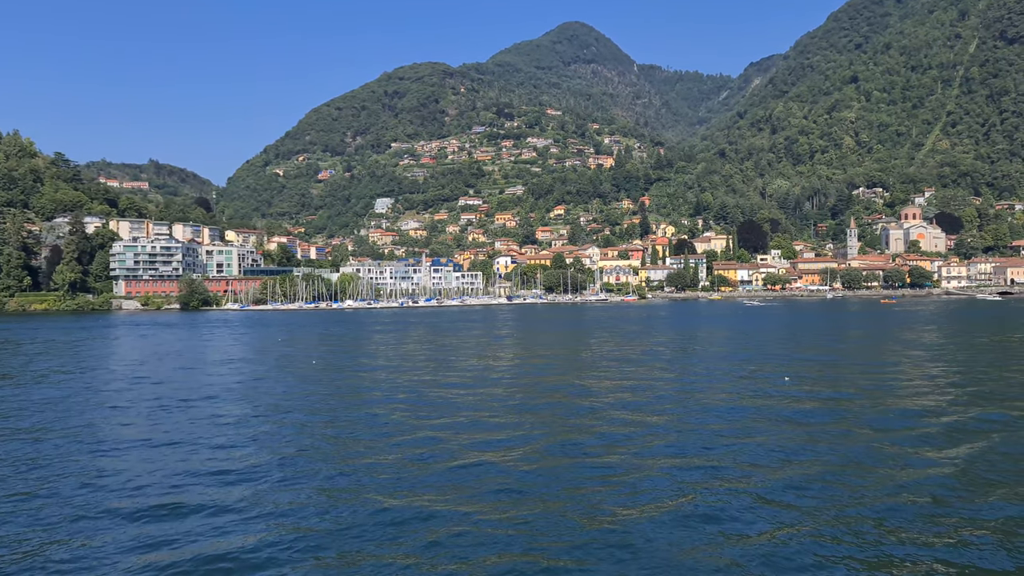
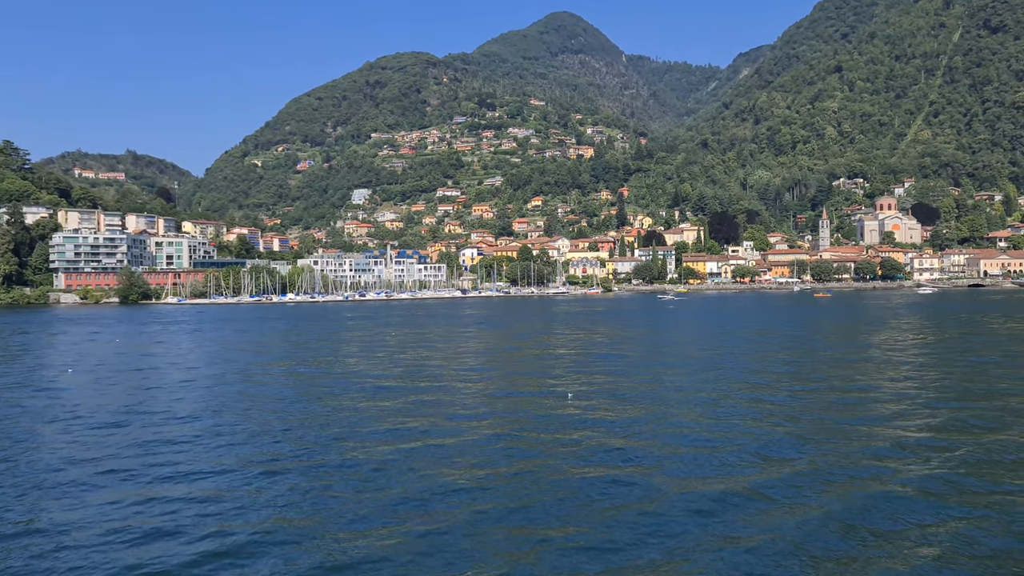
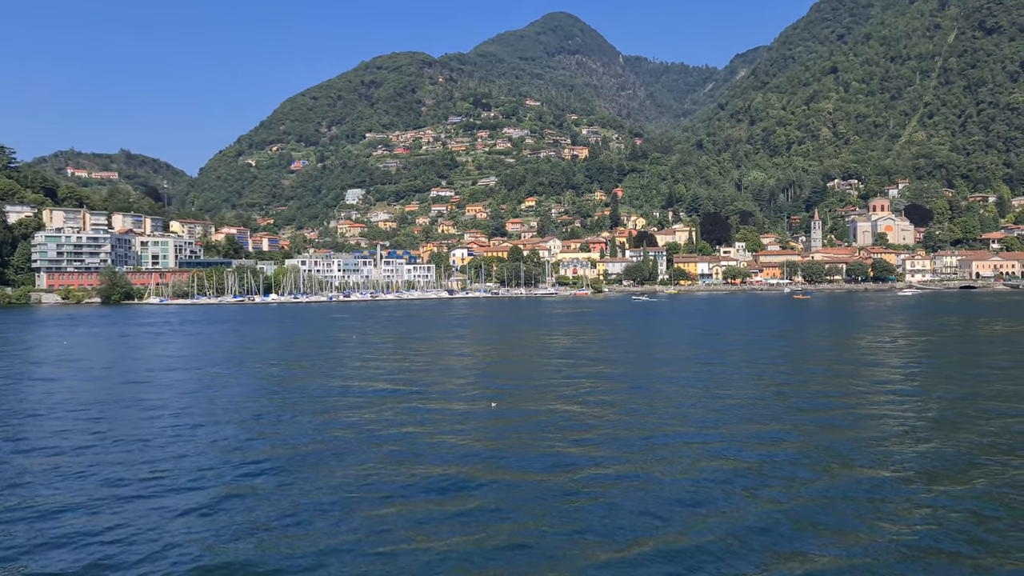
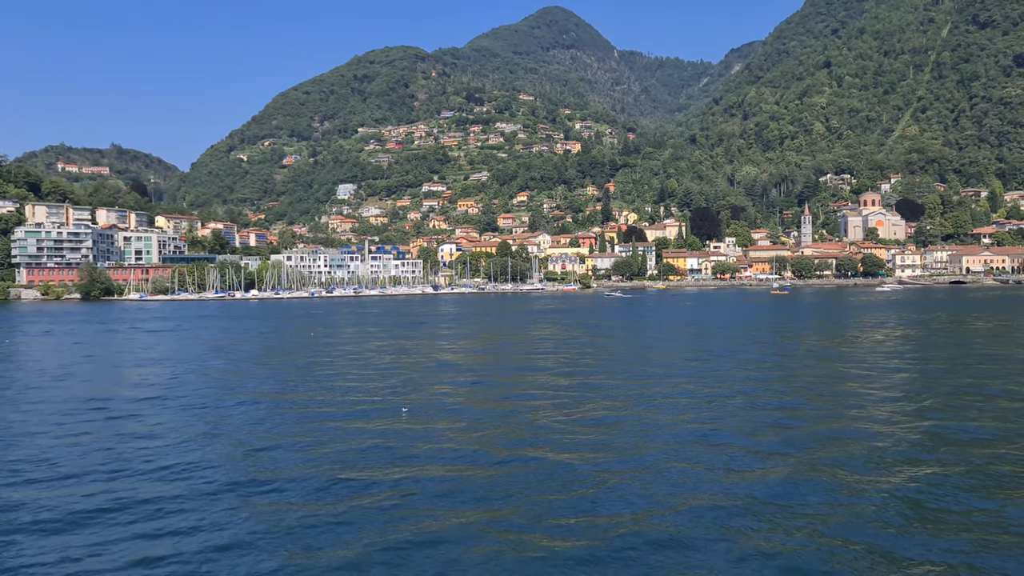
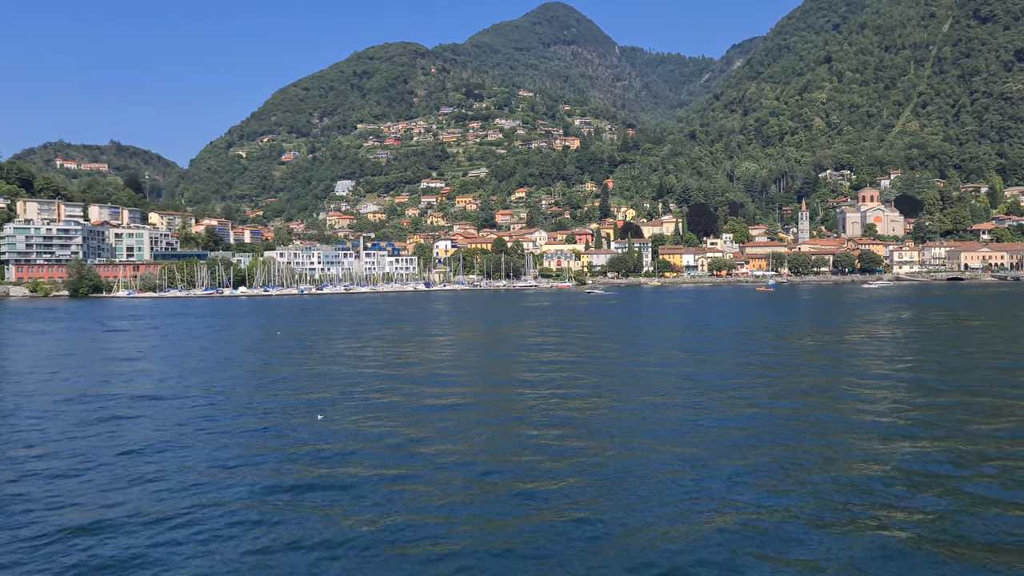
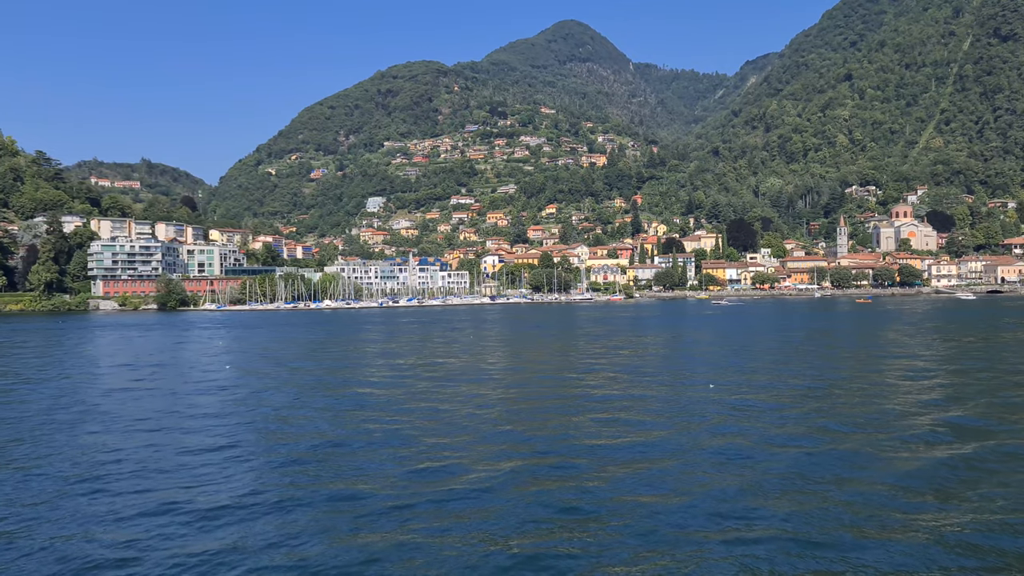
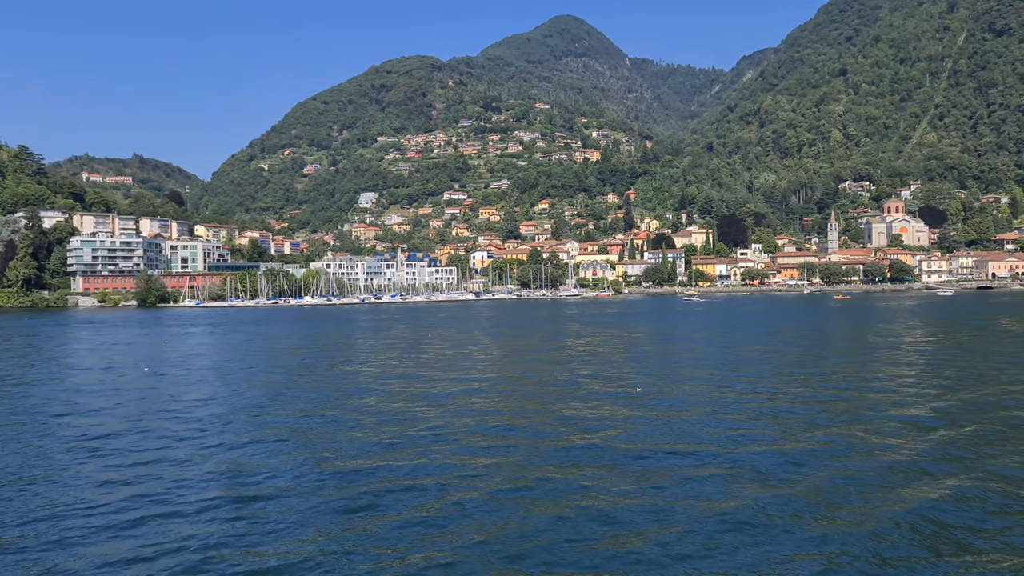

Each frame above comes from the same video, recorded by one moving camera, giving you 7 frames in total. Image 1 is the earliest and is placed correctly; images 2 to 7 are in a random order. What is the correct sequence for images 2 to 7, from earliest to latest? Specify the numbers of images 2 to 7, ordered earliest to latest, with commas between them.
6, 7, 2, 3, 4, 5
